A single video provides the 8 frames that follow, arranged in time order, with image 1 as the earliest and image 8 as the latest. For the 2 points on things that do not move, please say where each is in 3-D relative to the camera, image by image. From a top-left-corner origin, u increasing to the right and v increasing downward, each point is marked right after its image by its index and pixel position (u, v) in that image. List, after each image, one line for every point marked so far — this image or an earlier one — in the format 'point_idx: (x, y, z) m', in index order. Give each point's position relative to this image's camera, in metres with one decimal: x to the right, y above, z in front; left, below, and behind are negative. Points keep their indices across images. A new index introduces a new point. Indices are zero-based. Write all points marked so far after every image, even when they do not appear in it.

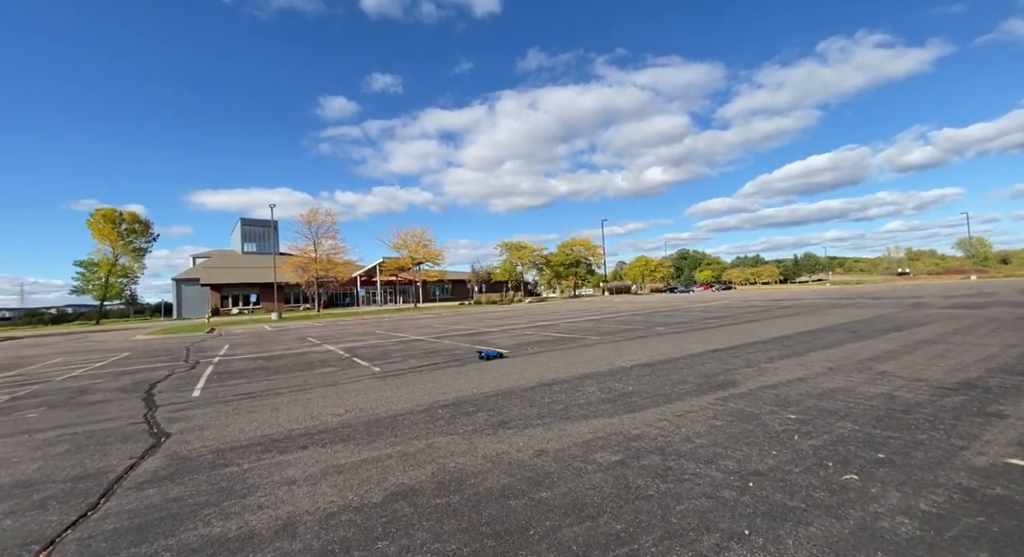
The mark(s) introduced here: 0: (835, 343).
0: (+6.9, -1.4, +10.1) m
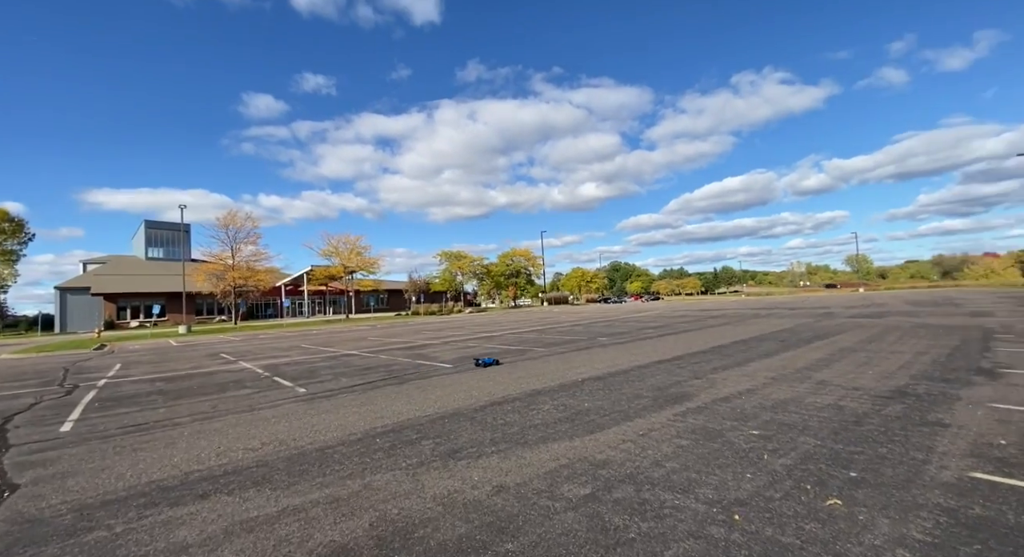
0: (+5.7, -1.6, +10.4) m
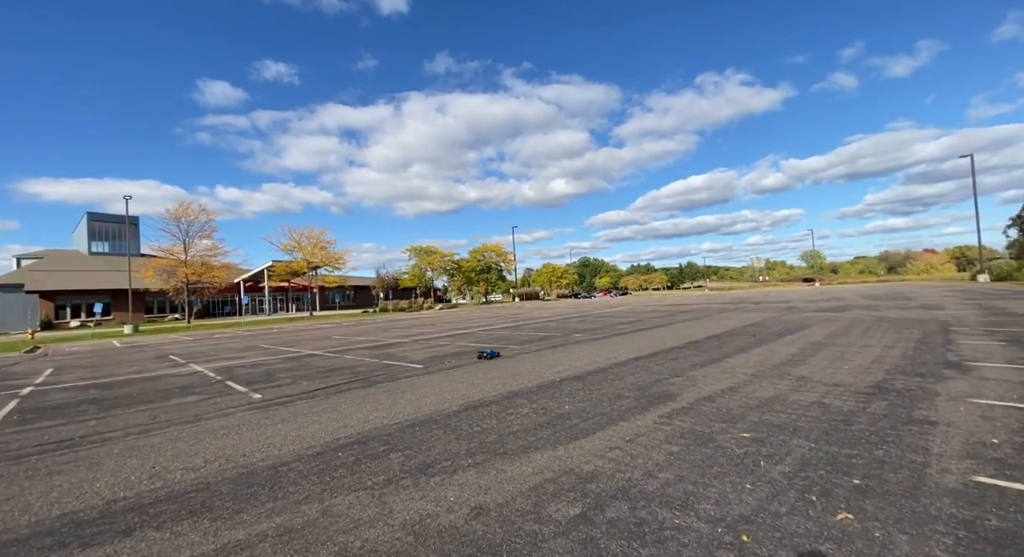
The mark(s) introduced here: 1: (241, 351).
0: (+5.1, -1.5, +10.3) m
1: (-8.9, -2.4, +15.6) m
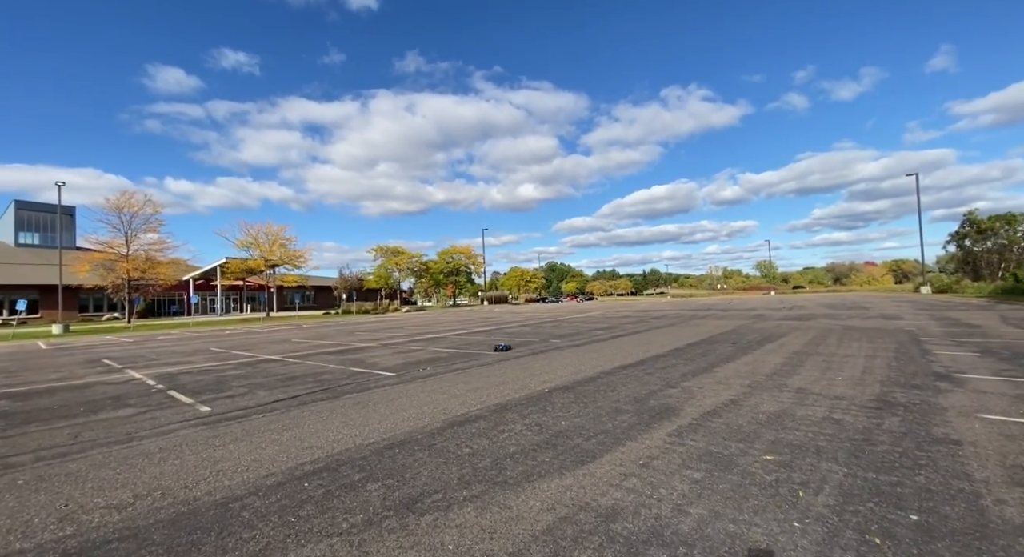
0: (+4.7, -1.6, +10.1) m
1: (-9.8, -2.3, +14.2) m
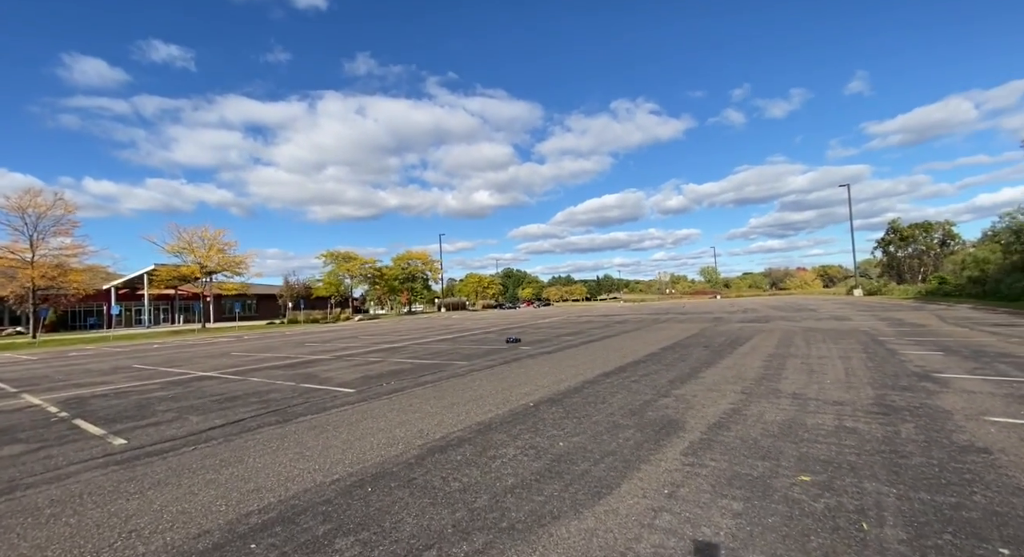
0: (+4.1, -1.7, +9.8) m
1: (-10.7, -2.5, +12.5) m
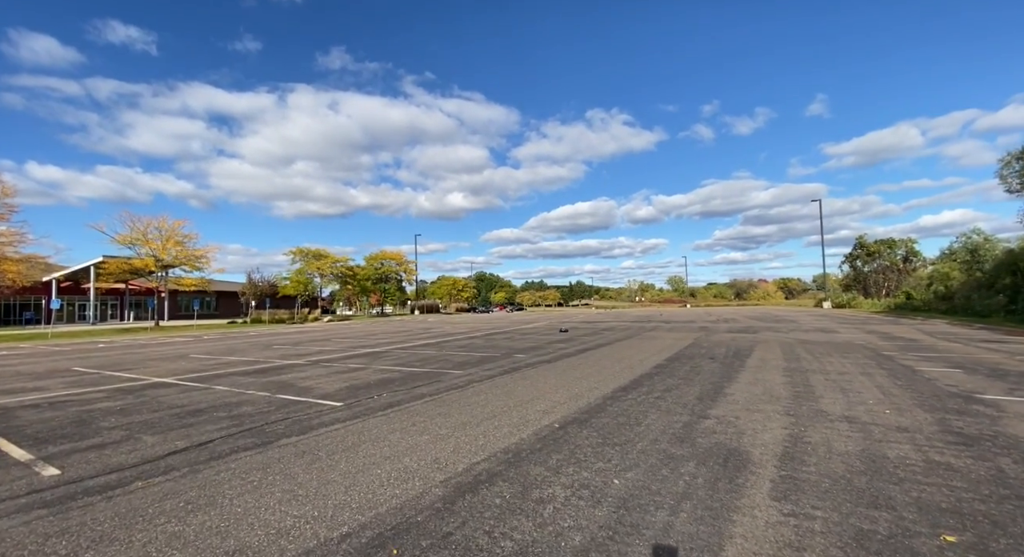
0: (+4.1, -1.9, +9.2) m
1: (-10.8, -2.3, +10.9) m
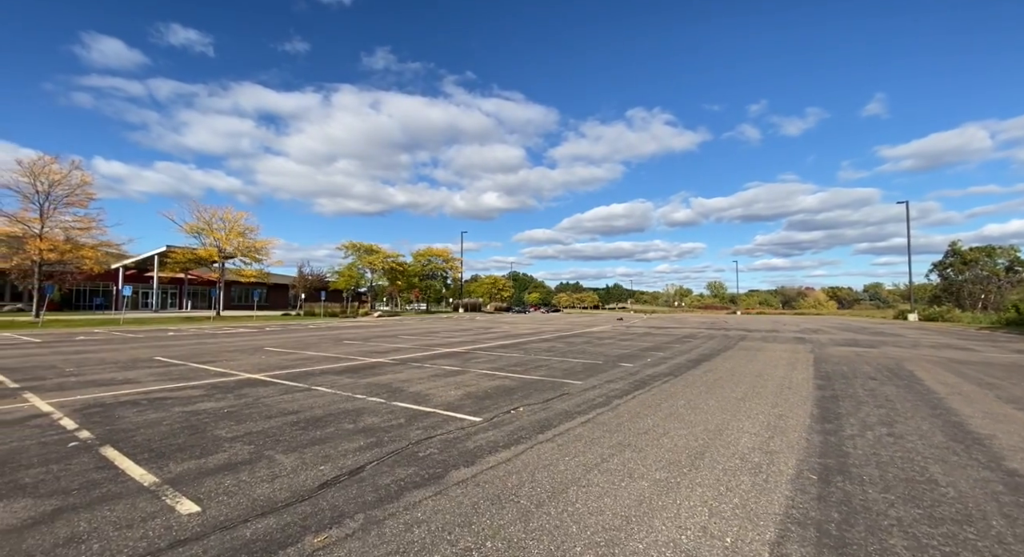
0: (+6.5, -1.9, +7.4) m
1: (-8.2, -1.9, +10.2) m
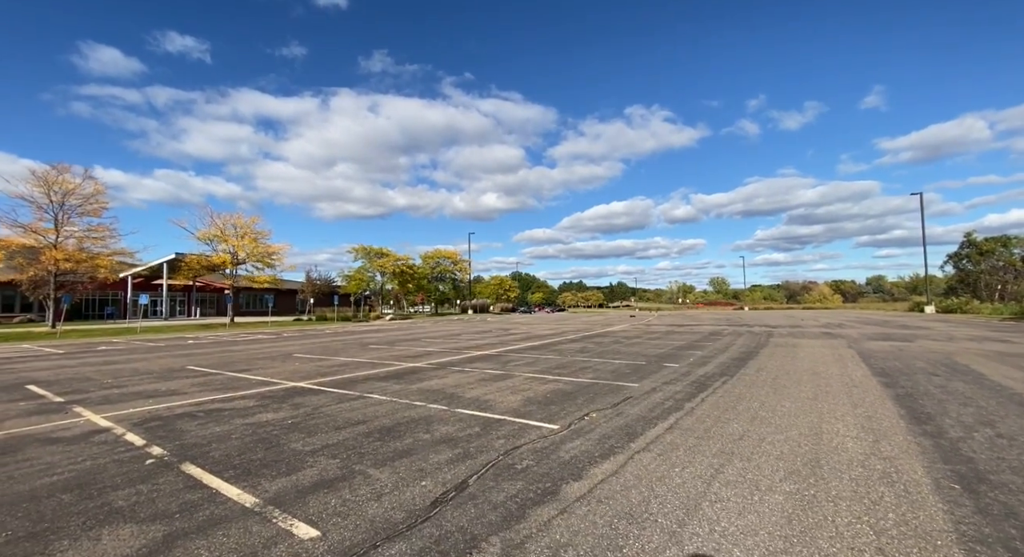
0: (+7.5, -1.8, +7.2) m
1: (-7.2, -2.1, +10.0) m
